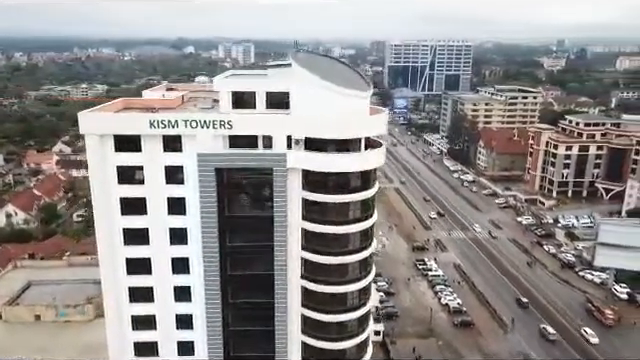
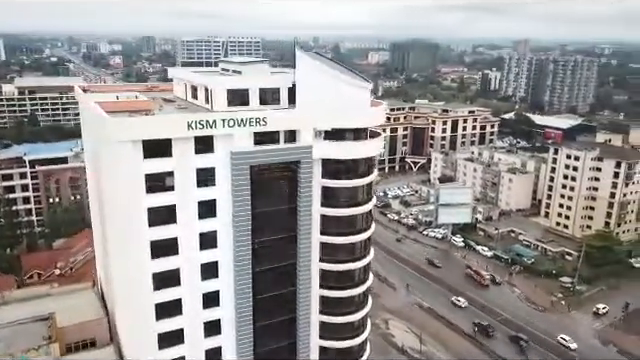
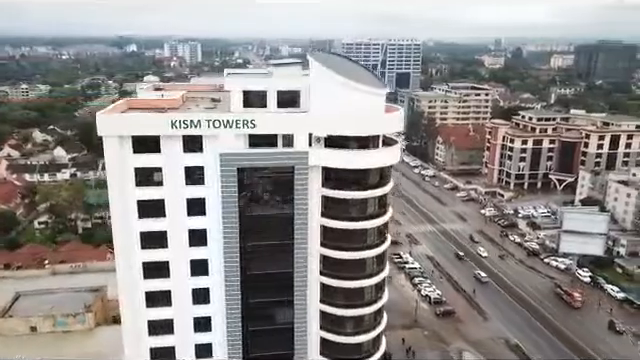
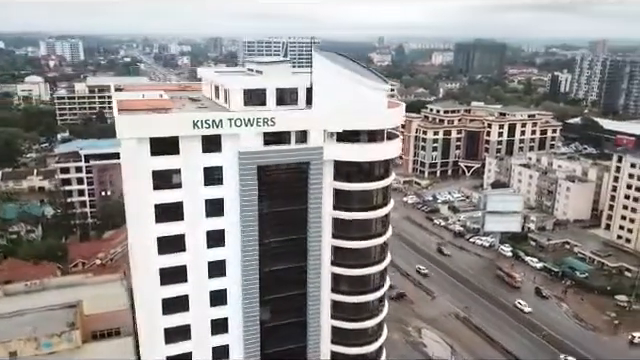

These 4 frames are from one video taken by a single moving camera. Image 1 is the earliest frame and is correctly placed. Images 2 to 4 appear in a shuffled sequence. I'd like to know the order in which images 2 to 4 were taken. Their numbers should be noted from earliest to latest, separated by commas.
3, 4, 2
